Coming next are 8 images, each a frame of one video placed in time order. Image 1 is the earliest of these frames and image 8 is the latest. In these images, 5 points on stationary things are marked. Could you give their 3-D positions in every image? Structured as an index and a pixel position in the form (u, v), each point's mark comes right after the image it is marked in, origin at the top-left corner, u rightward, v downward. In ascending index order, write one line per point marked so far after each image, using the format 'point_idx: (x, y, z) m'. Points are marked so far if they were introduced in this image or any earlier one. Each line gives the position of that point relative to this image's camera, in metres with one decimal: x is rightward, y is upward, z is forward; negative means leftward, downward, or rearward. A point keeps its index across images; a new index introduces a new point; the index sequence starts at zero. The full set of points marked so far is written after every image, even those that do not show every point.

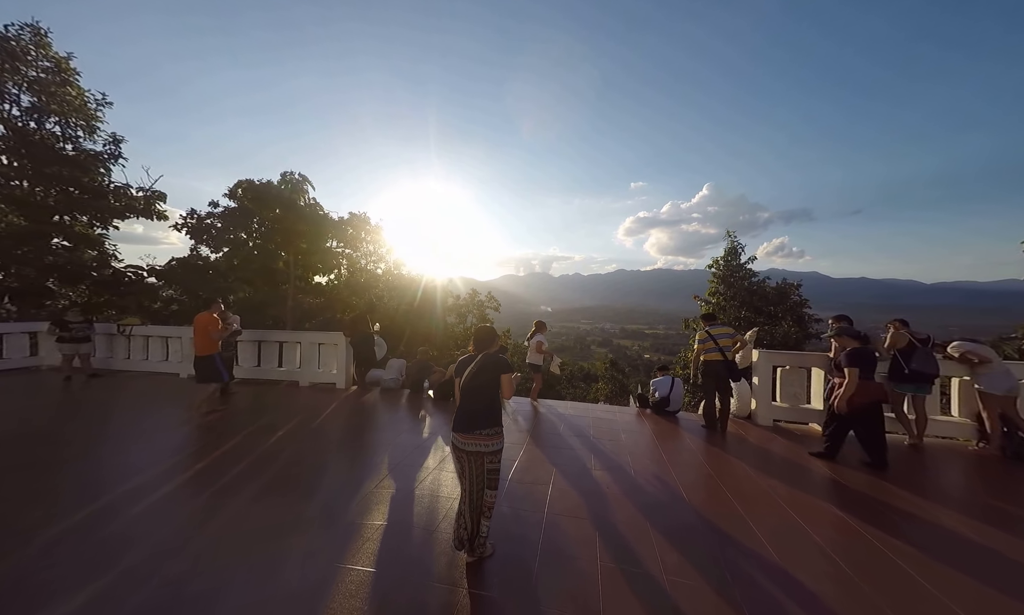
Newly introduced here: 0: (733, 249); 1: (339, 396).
0: (+9.0, +2.4, +14.8) m
1: (-3.1, -1.6, +6.6) m
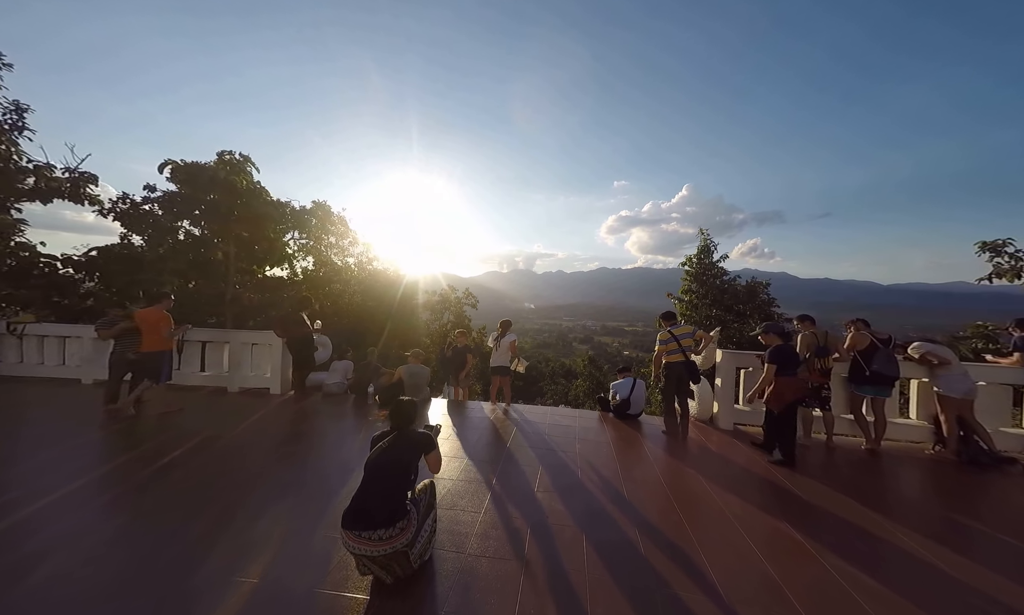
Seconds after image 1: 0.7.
0: (+7.8, +2.4, +14.8) m
1: (-3.9, -1.5, +6.0) m
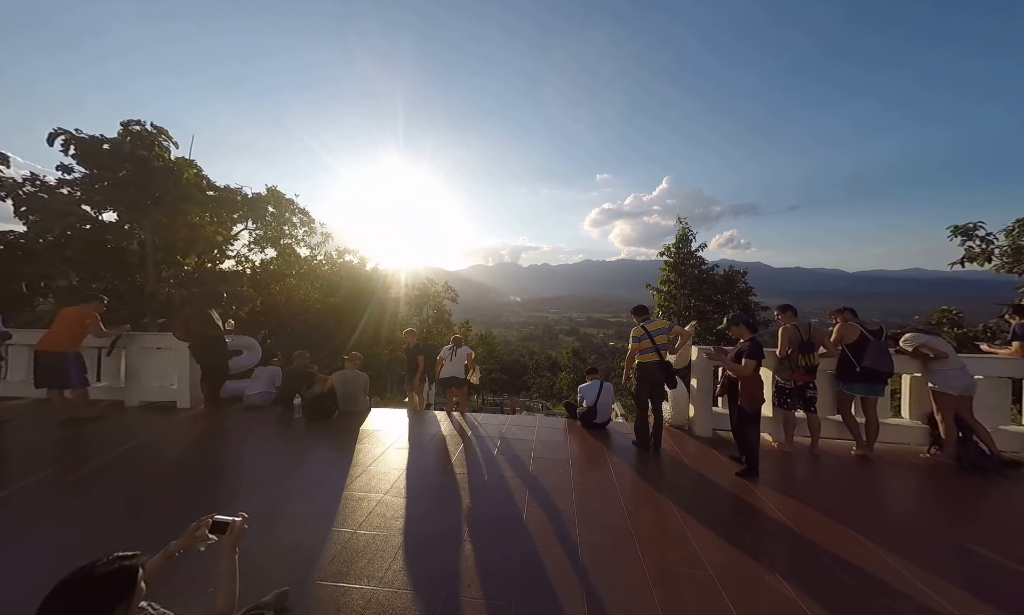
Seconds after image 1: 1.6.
0: (+6.7, +2.8, +14.3) m
1: (-4.6, -1.5, +5.1) m
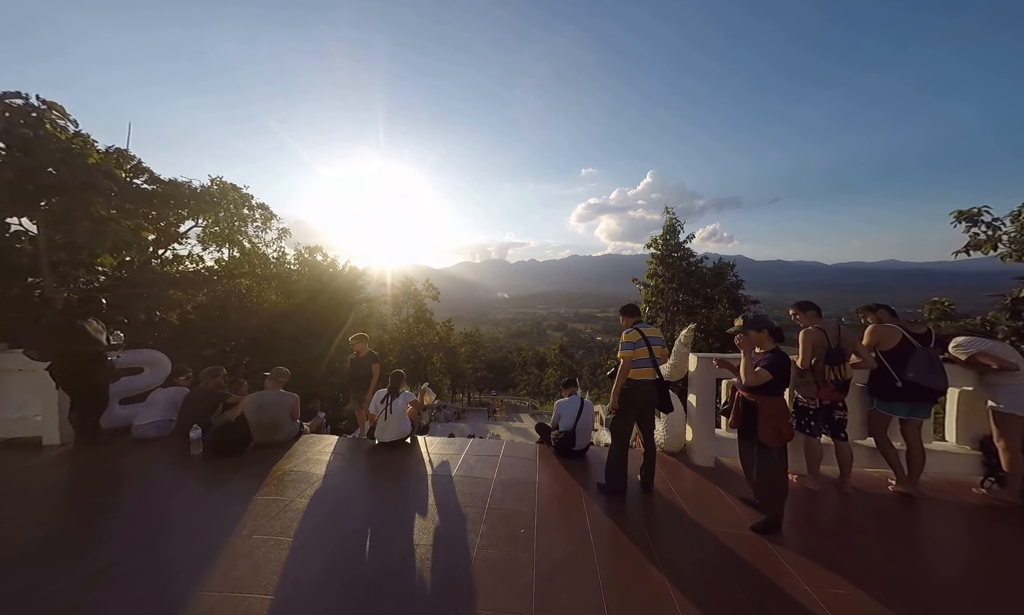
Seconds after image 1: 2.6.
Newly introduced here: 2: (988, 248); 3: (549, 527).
0: (+5.9, +3.0, +13.5) m
1: (-5.0, -1.6, +3.9) m
2: (+12.0, +1.5, +9.2) m
3: (+0.3, -1.8, +3.0) m
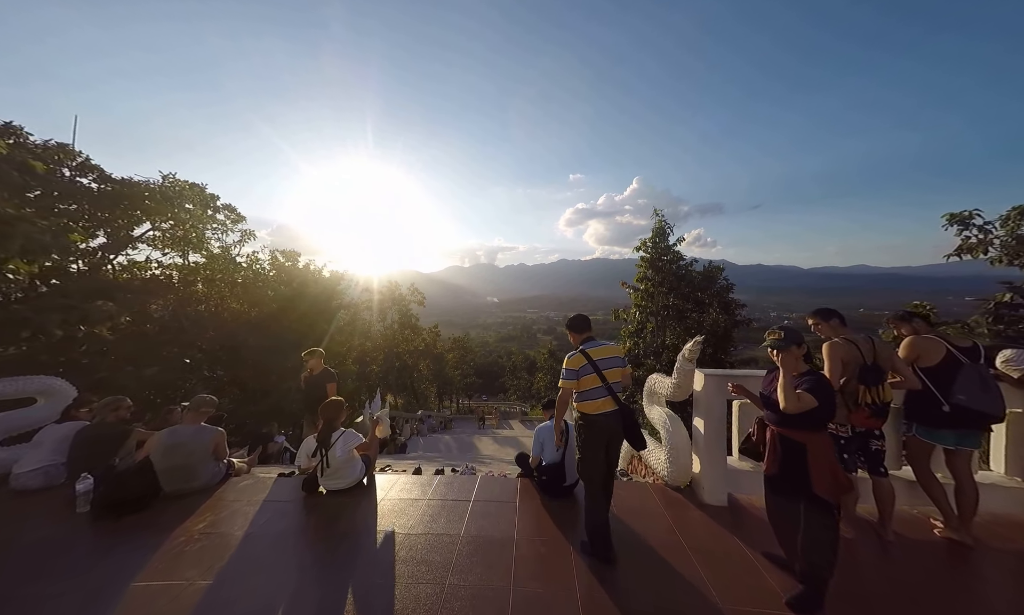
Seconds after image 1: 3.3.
0: (+5.3, +2.8, +13.1) m
1: (-5.2, -1.8, +3.1) m
2: (+11.6, +1.4, +8.9) m
3: (+0.1, -1.9, +2.3) m
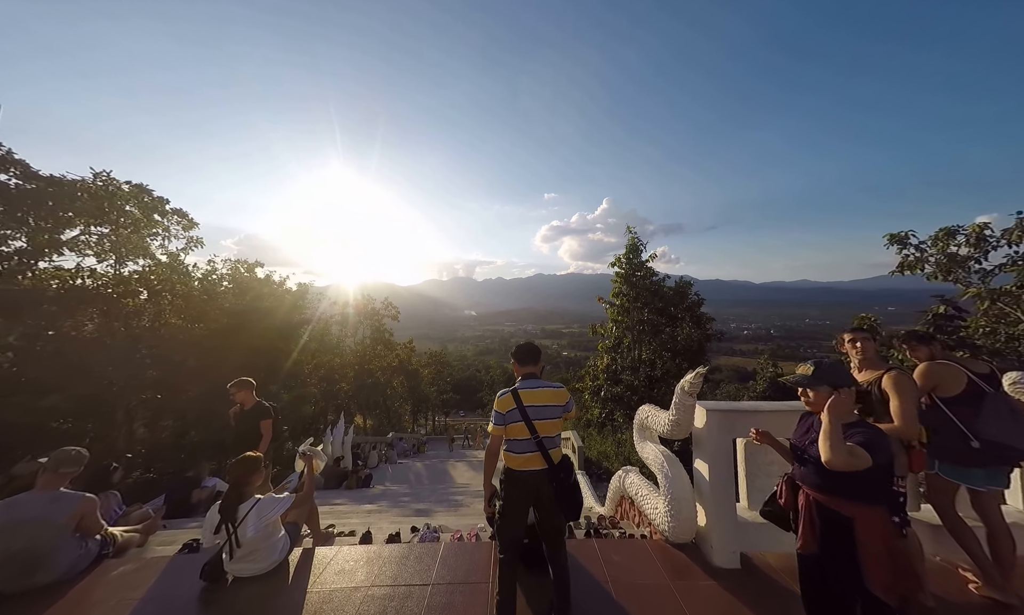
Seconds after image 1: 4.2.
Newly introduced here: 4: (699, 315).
0: (+4.5, +2.2, +12.9) m
1: (-5.4, -1.9, +2.2) m
2: (+11.0, +1.0, +9.1) m
3: (0.0, -2.1, +1.7) m
4: (+7.3, -0.3, +13.8) m
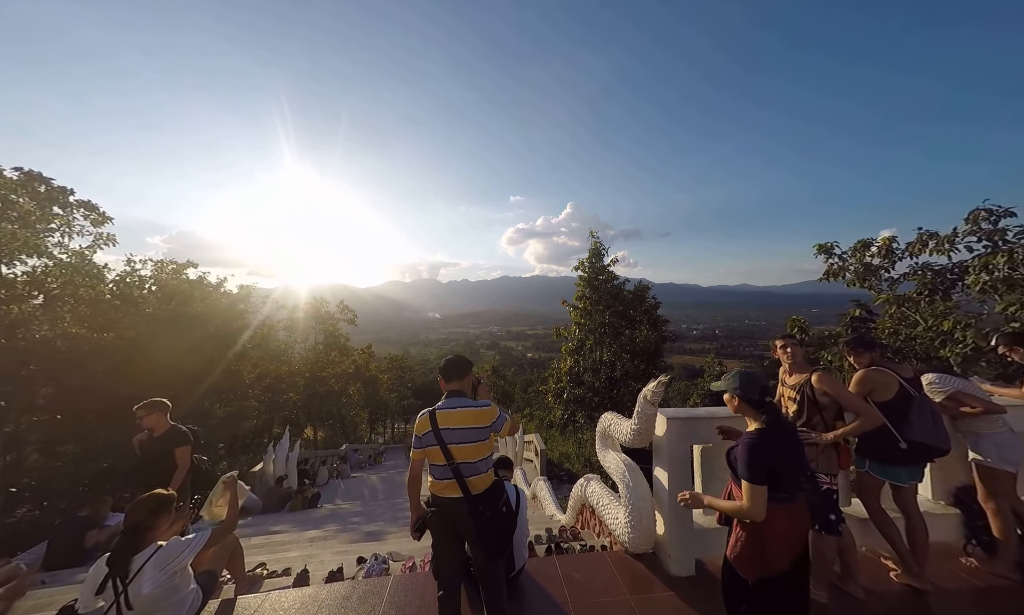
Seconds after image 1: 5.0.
0: (+3.2, +2.1, +13.2) m
1: (-5.6, -2.0, +1.5) m
2: (+10.1, +0.9, +10.0) m
3: (-0.2, -2.1, +1.6) m
4: (+5.8, -0.5, +14.3) m
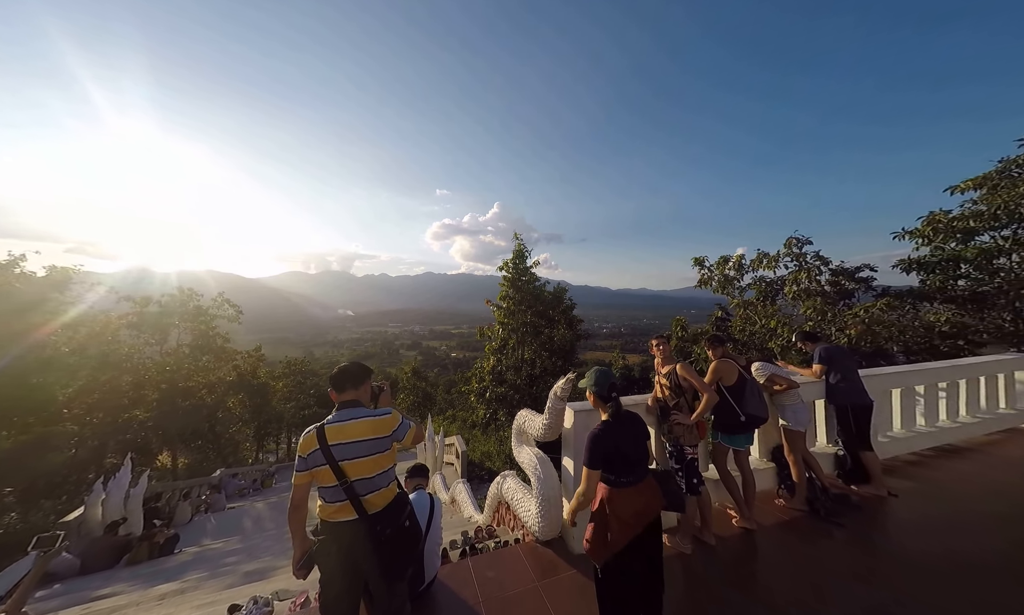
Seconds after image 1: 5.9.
0: (+0.5, +2.1, +13.3) m
1: (-5.9, -1.9, +0.1) m
2: (+7.8, +0.7, +11.6) m
3: (-0.6, -2.1, +1.3) m
4: (+2.8, -0.5, +15.0) m
